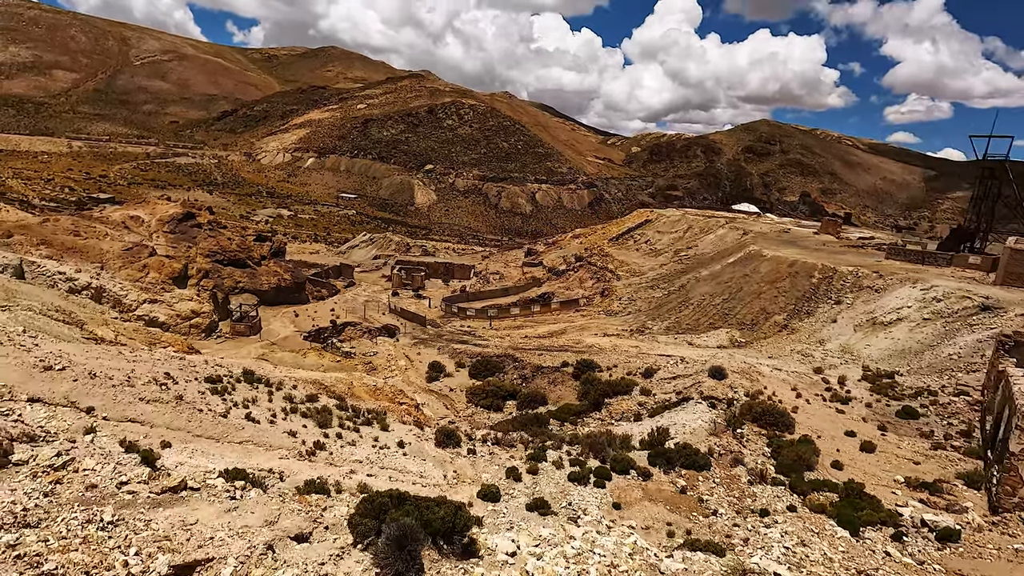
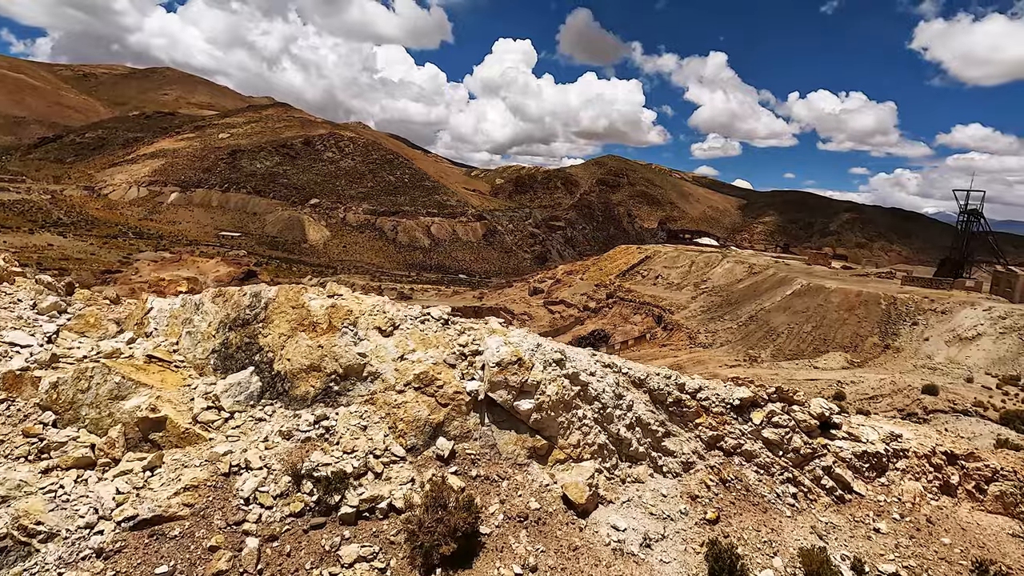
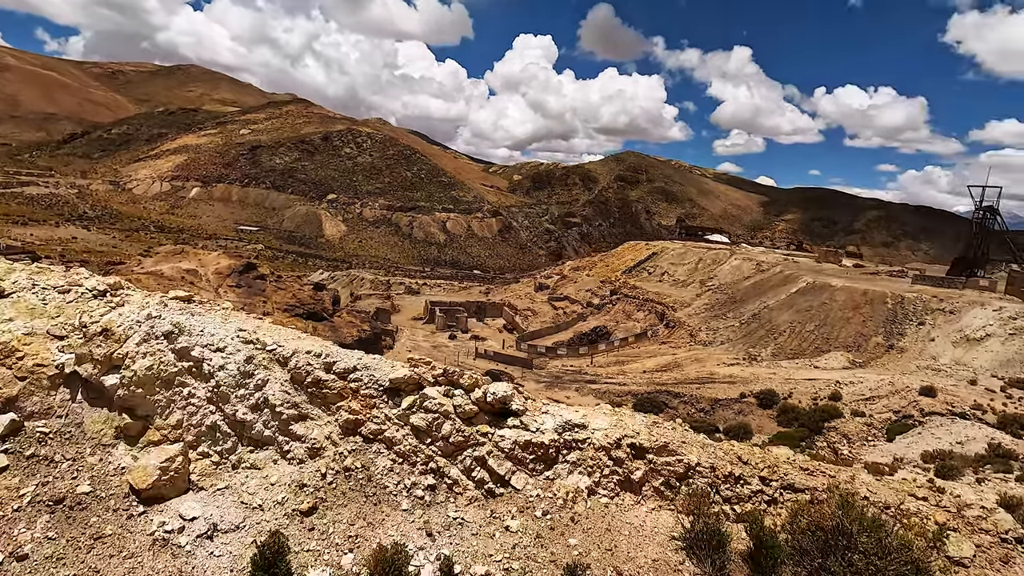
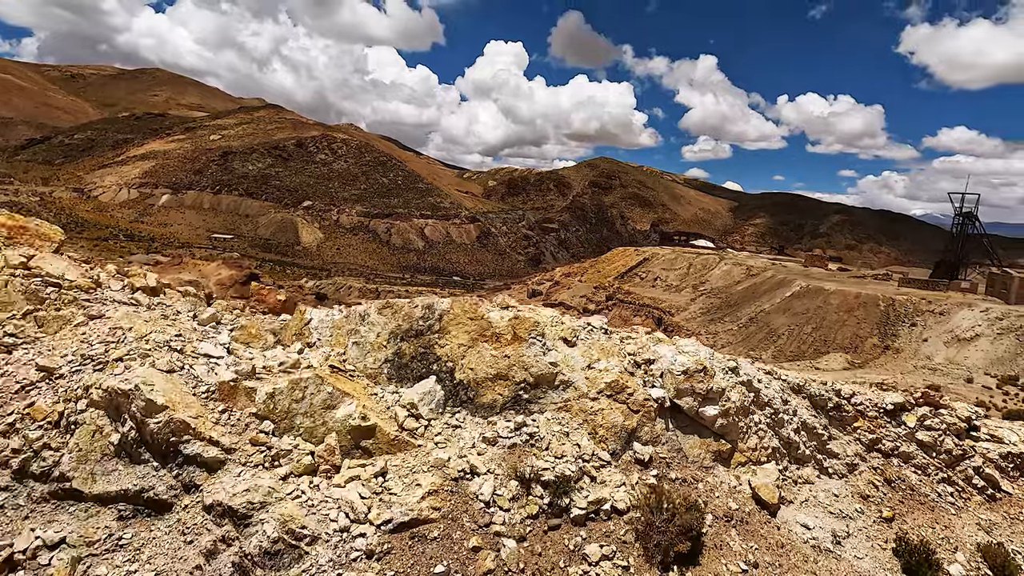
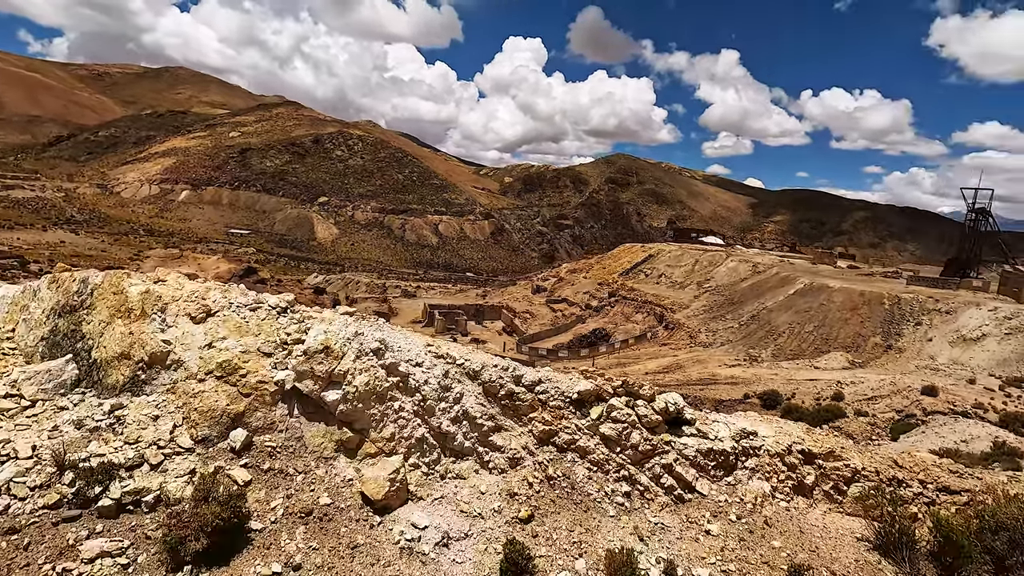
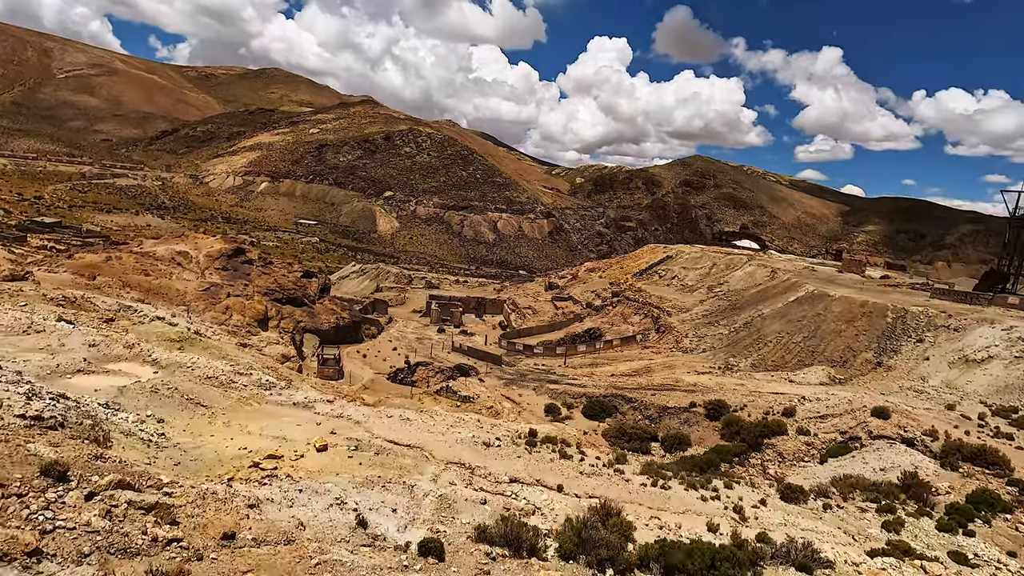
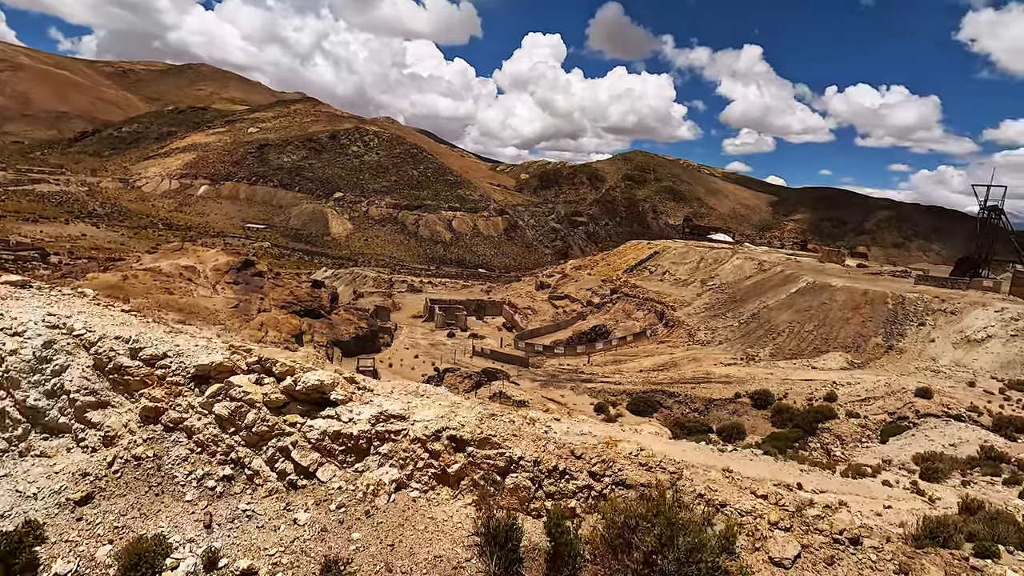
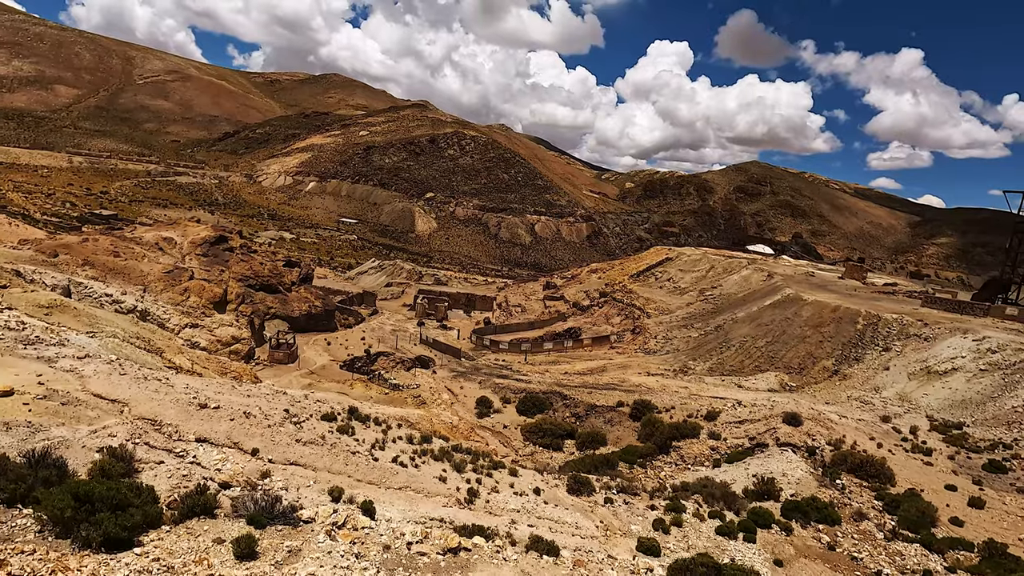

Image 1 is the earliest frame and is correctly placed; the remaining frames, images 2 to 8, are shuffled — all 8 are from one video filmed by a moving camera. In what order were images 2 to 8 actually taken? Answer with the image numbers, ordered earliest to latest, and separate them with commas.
8, 6, 7, 3, 5, 2, 4
